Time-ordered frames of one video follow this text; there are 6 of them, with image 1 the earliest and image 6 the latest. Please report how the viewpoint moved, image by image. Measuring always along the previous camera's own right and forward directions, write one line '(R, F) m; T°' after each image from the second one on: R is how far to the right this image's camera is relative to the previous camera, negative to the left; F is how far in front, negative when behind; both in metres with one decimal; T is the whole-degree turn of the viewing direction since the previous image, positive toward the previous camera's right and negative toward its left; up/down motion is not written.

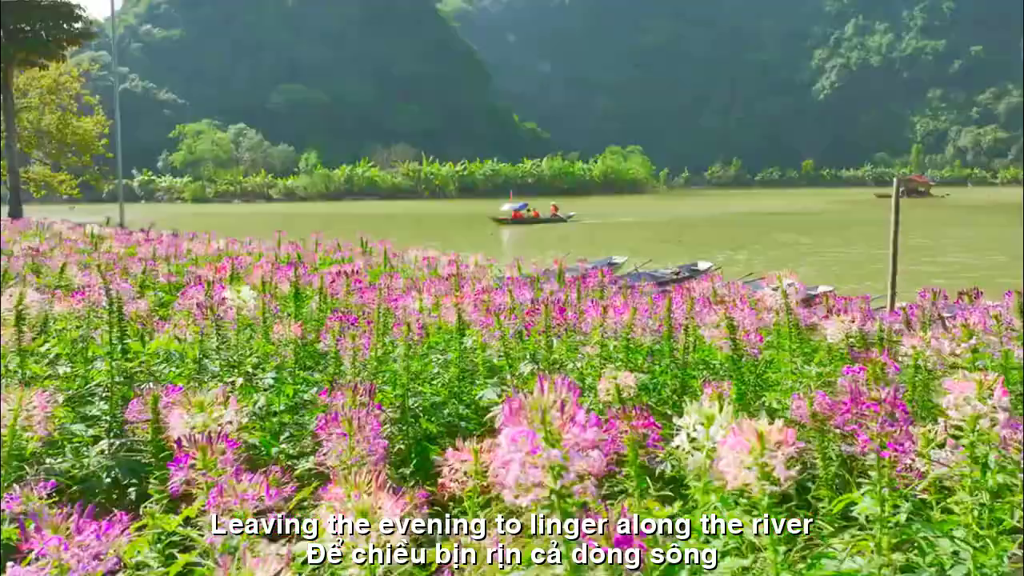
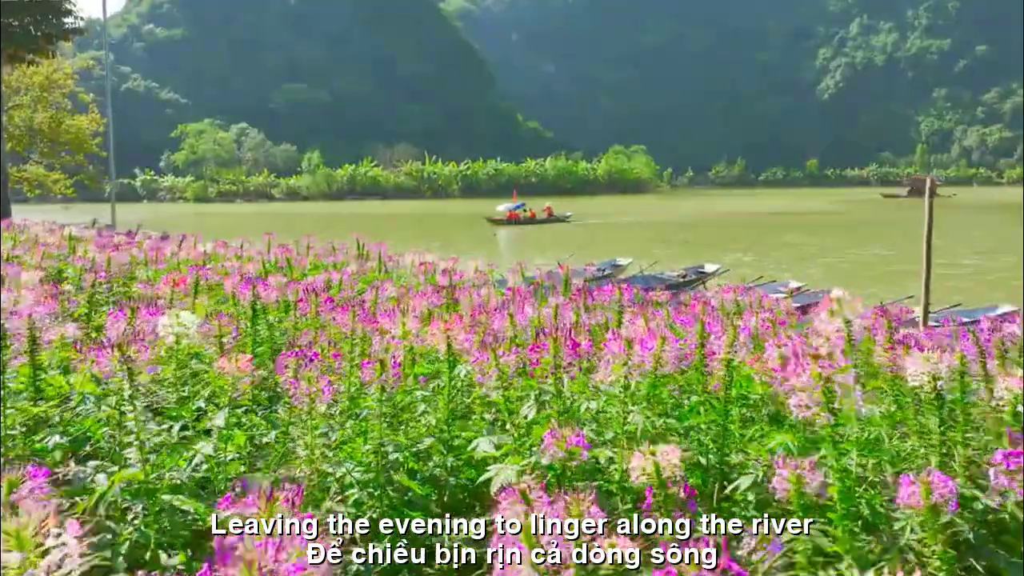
(0.0, +0.4) m; 0°
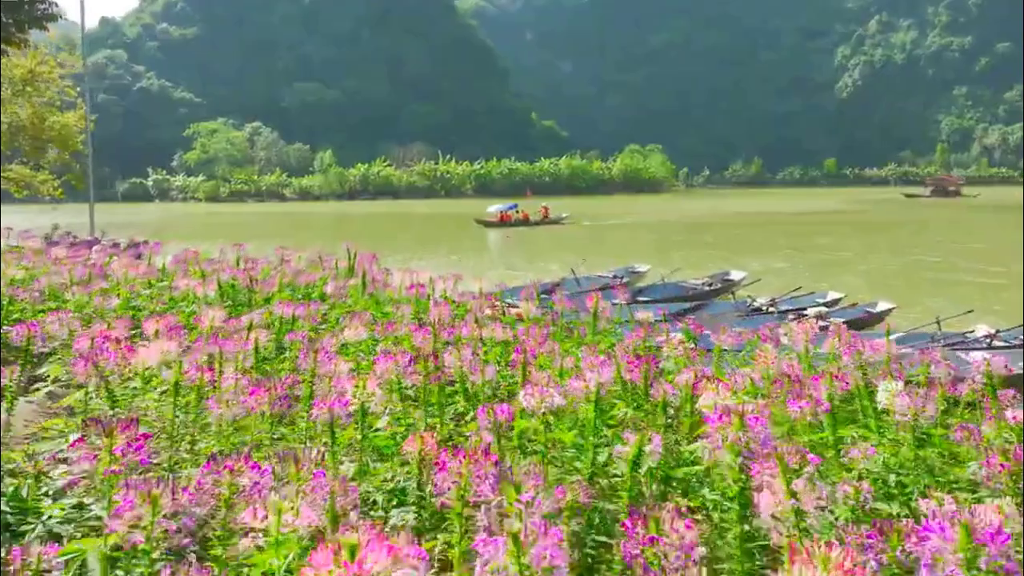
(0.0, +1.2) m; -1°
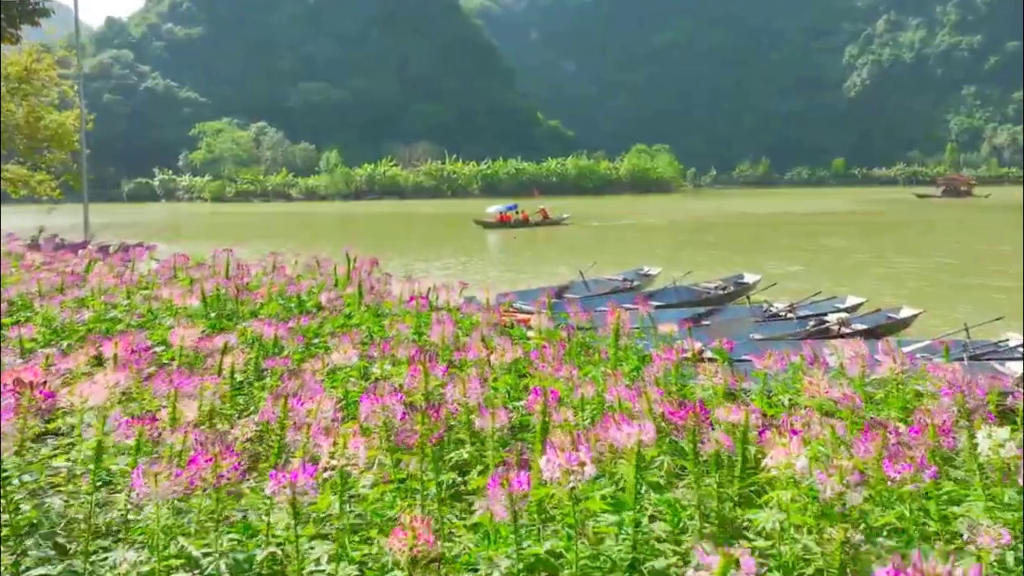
(0.0, +0.4) m; 0°
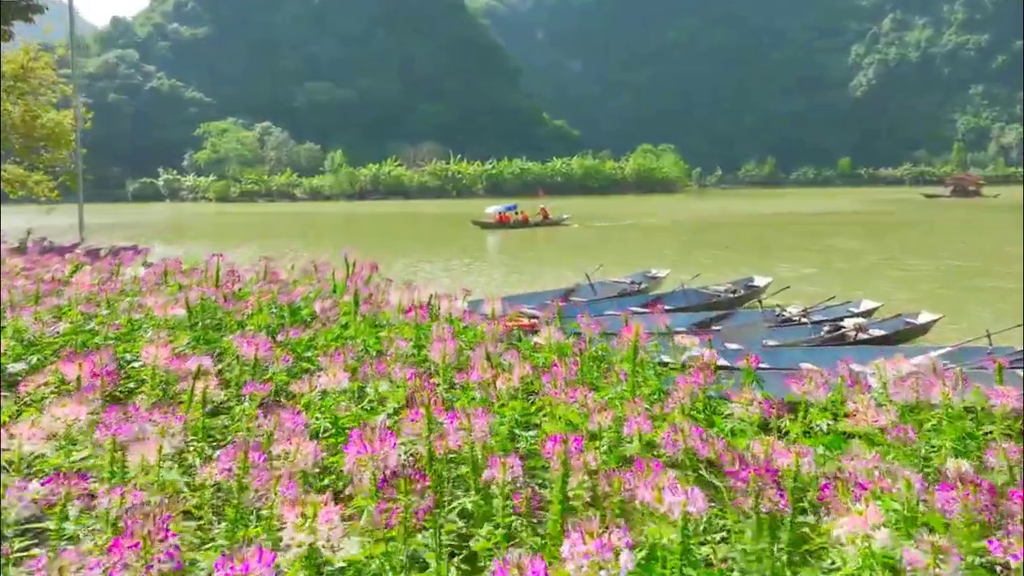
(0.0, +0.3) m; 0°
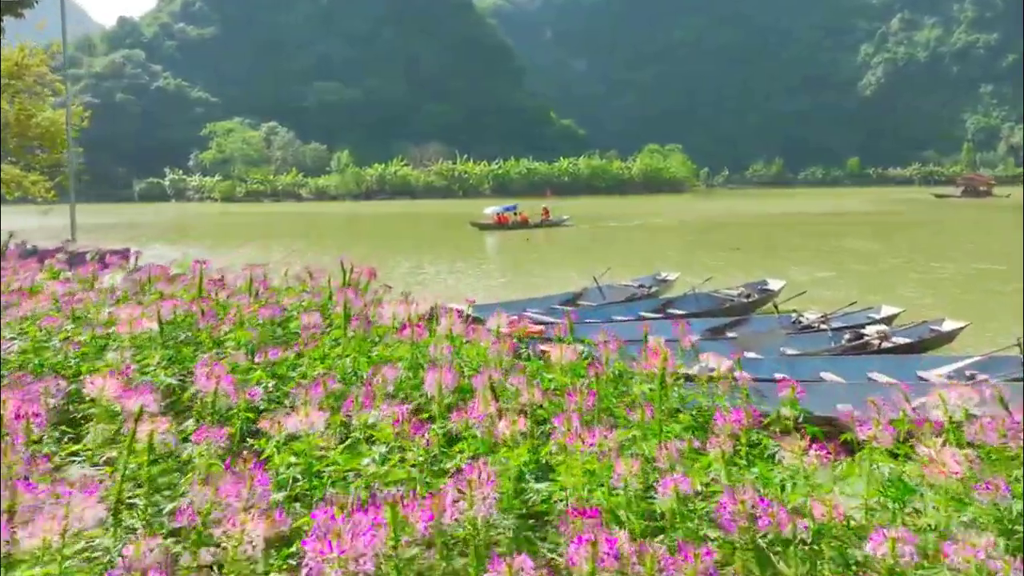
(0.0, +0.4) m; 0°
